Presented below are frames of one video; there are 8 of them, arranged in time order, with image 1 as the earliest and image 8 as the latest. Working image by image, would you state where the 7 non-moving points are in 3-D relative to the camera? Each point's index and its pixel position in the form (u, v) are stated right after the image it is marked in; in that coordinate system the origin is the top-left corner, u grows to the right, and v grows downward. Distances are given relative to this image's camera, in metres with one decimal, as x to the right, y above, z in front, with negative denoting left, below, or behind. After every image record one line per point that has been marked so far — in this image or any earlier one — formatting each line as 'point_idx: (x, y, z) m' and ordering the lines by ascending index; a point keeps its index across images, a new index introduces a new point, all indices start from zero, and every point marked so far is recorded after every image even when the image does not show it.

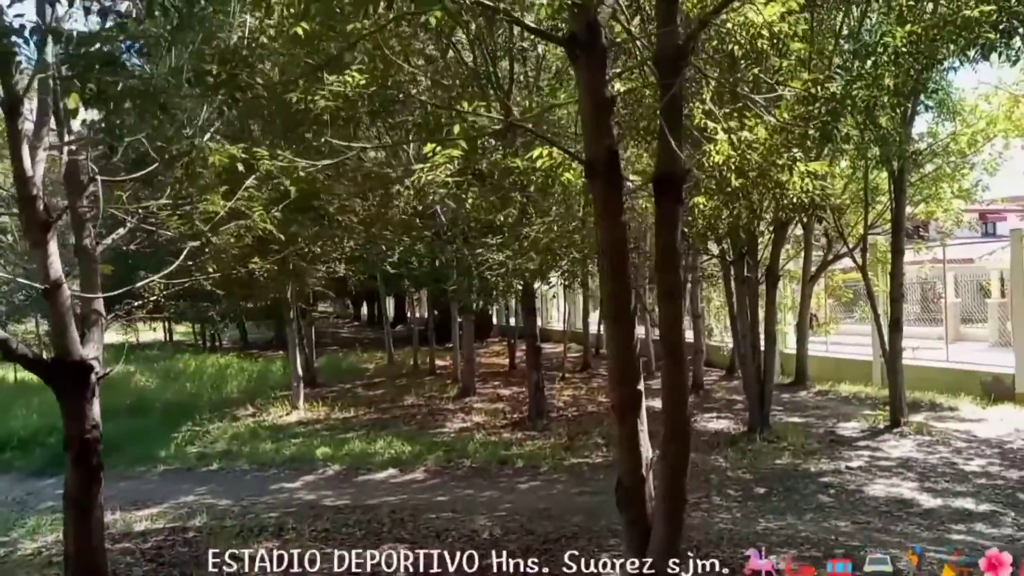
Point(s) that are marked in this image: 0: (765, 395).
0: (+2.5, -1.1, +9.8) m
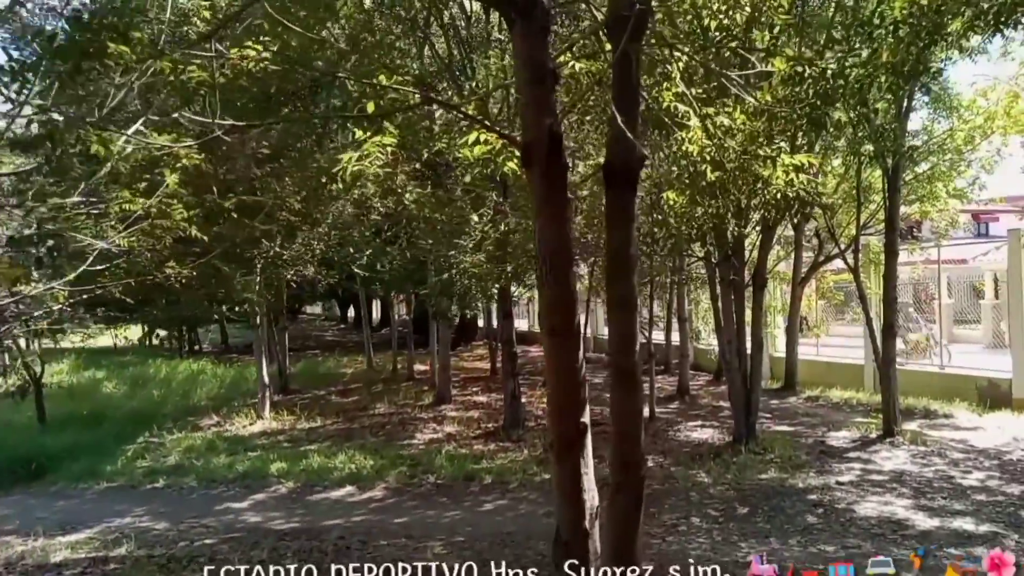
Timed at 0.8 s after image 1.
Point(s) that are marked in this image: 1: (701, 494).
0: (+2.2, -1.1, +9.2) m
1: (+1.4, -1.5, +7.3) m
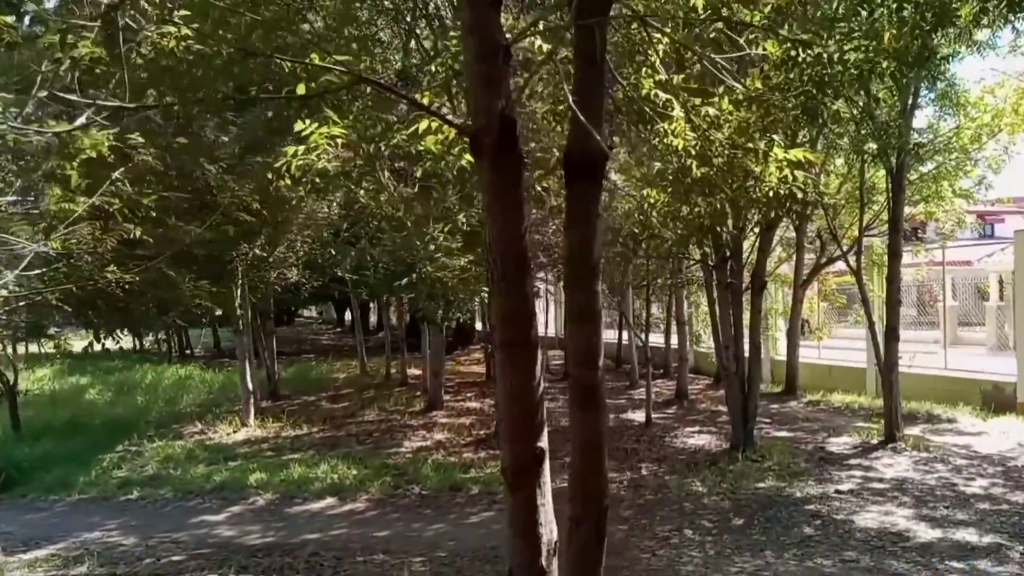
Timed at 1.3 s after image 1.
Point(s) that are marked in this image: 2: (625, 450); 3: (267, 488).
0: (+2.1, -1.1, +8.8) m
1: (+1.3, -1.5, +7.0) m
2: (+1.1, -1.5, +9.2) m
3: (-2.1, -1.7, +8.3) m
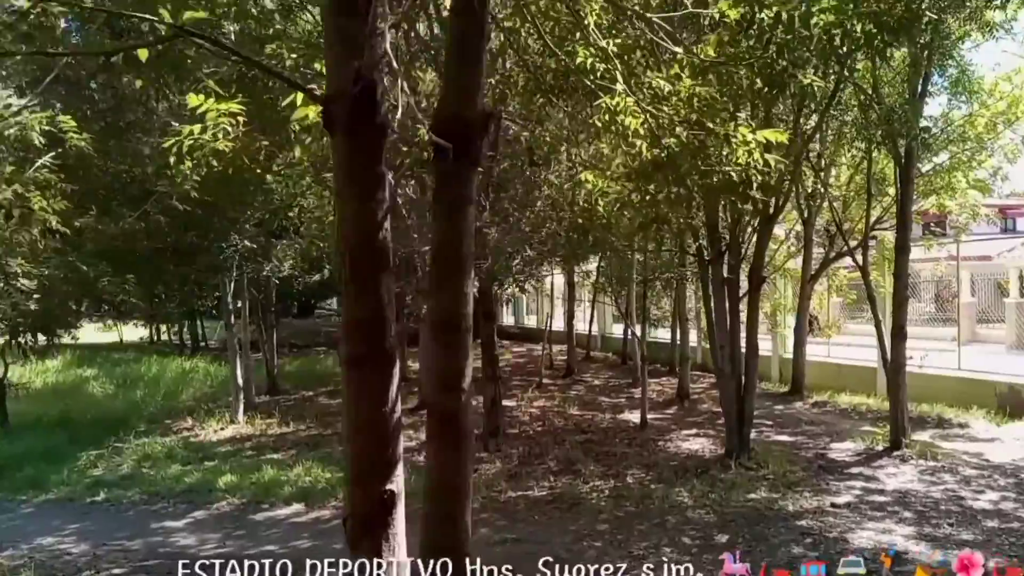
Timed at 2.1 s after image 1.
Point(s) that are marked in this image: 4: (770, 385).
0: (+2.0, -1.1, +8.4) m
1: (+1.1, -1.5, +6.5) m
2: (+0.9, -1.5, +8.8) m
3: (-2.2, -1.6, +7.9) m
4: (+3.9, -1.5, +14.9) m
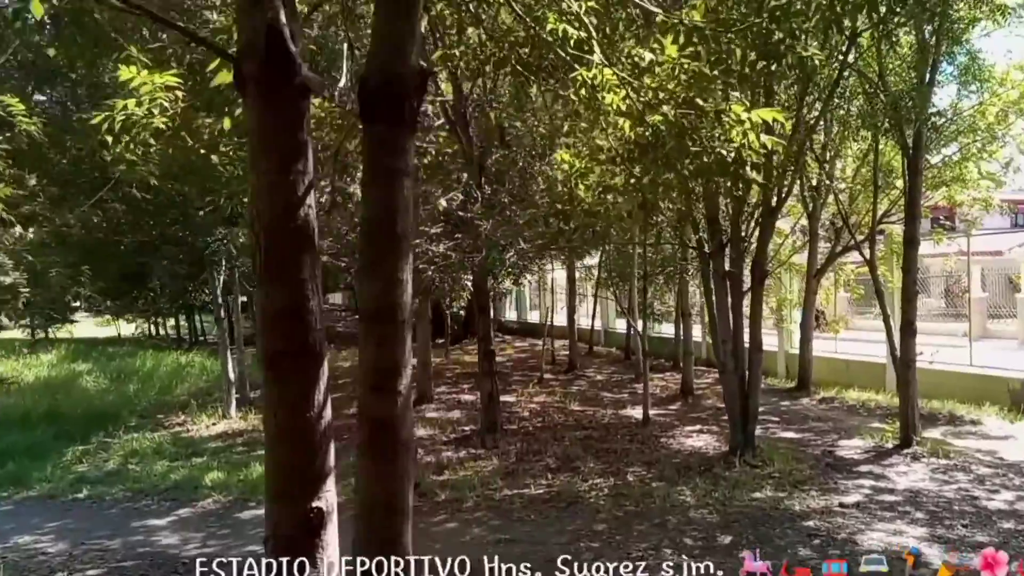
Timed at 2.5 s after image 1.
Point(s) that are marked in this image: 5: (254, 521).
0: (+2.0, -1.0, +8.1) m
1: (+1.1, -1.5, +6.2) m
2: (+0.9, -1.4, +8.5) m
3: (-2.3, -1.6, +7.6) m
4: (+3.9, -1.4, +14.6) m
5: (-1.8, -1.6, +7.0) m
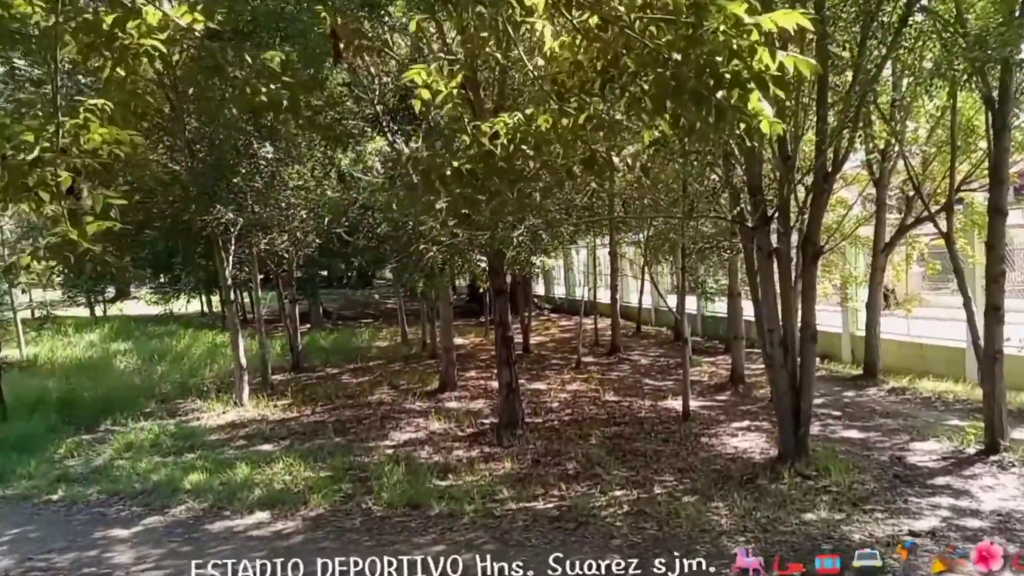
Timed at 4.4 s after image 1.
0: (+2.1, -0.9, +6.9) m
1: (+1.0, -1.4, +5.2) m
2: (+1.0, -1.3, +7.4) m
3: (-2.2, -1.4, +6.8) m
4: (+4.4, -1.1, +13.3) m
5: (-1.8, -1.5, +6.1) m
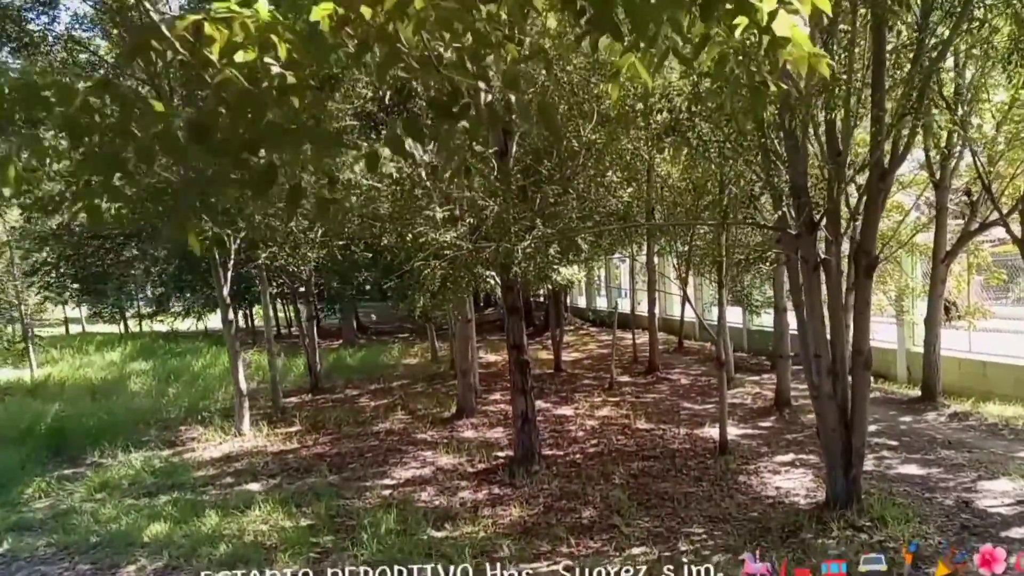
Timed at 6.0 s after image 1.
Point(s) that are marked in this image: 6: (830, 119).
0: (+2.1, -1.0, +6.0) m
1: (+1.0, -1.5, +4.3) m
2: (+1.1, -1.4, +6.5) m
3: (-2.1, -1.6, +6.0) m
4: (+4.8, -1.2, +12.2) m
5: (-1.8, -1.7, +5.3) m
6: (+1.9, +1.0, +6.0) m
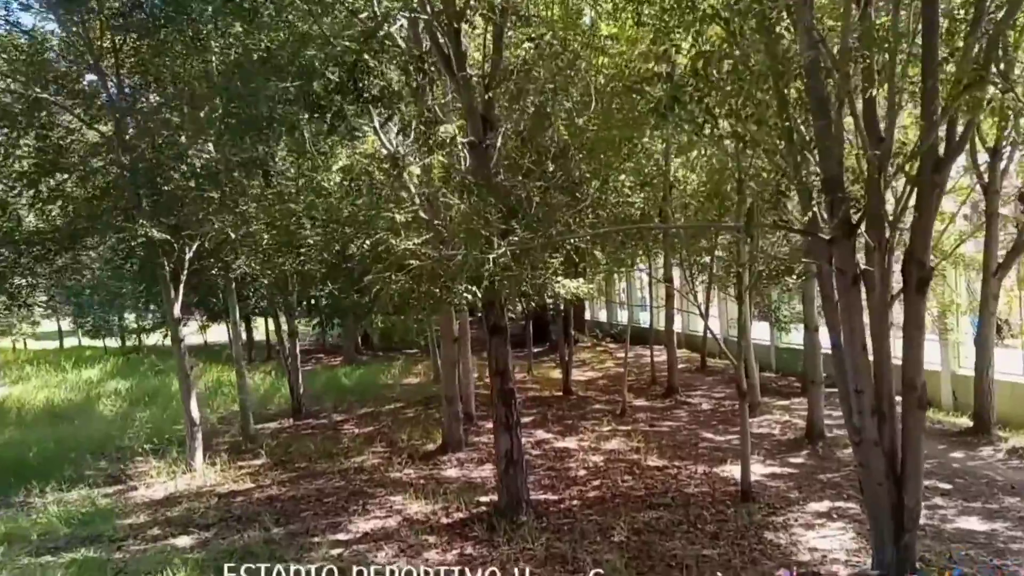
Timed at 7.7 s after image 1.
0: (+1.9, -1.1, +4.7) m
1: (+0.8, -1.5, +3.0) m
2: (+0.9, -1.5, +5.3) m
3: (-2.3, -1.7, +4.8) m
4: (+4.8, -1.4, +10.9) m
5: (-2.0, -1.8, +4.1) m
6: (+1.7, +0.9, +4.7) m
